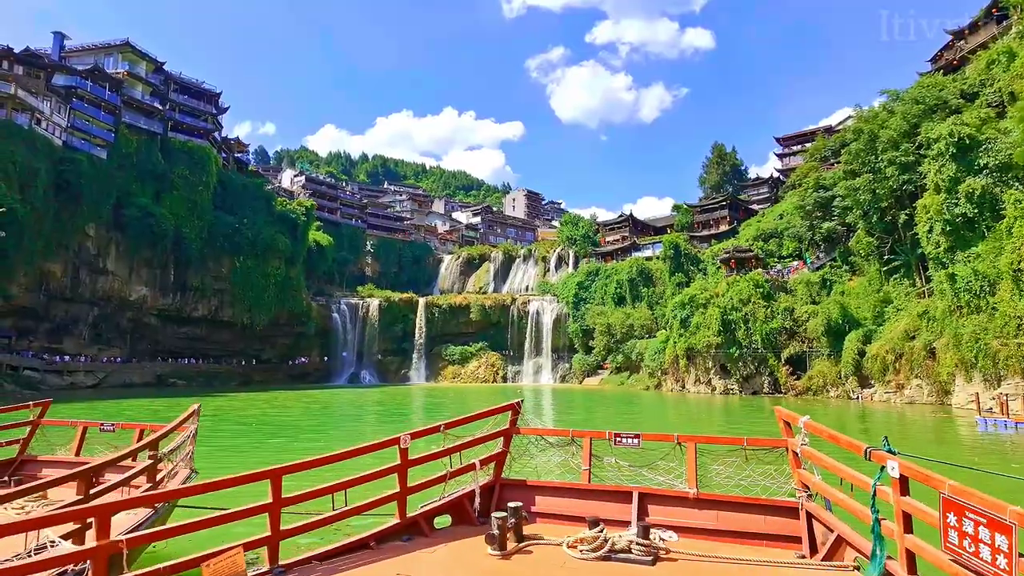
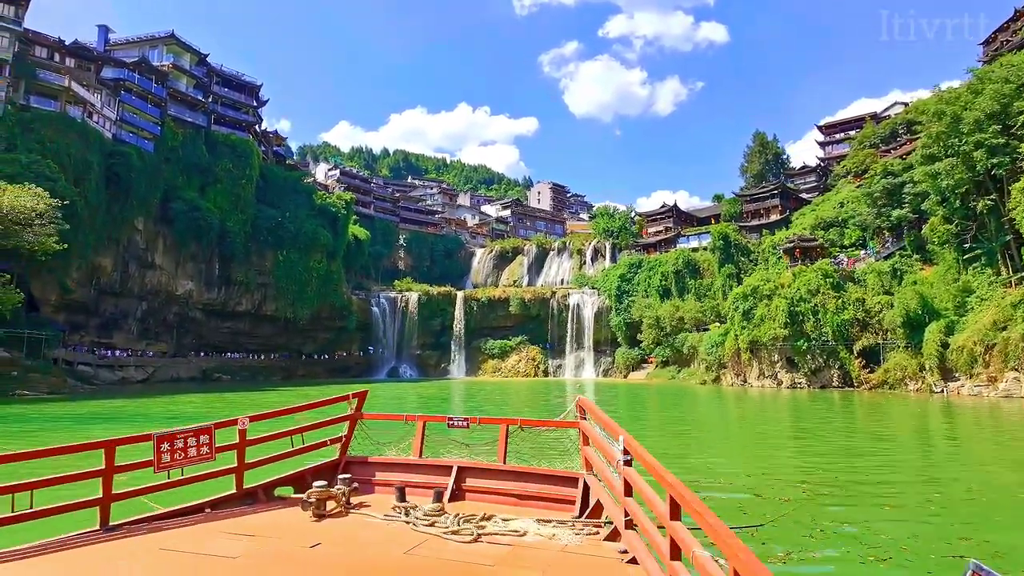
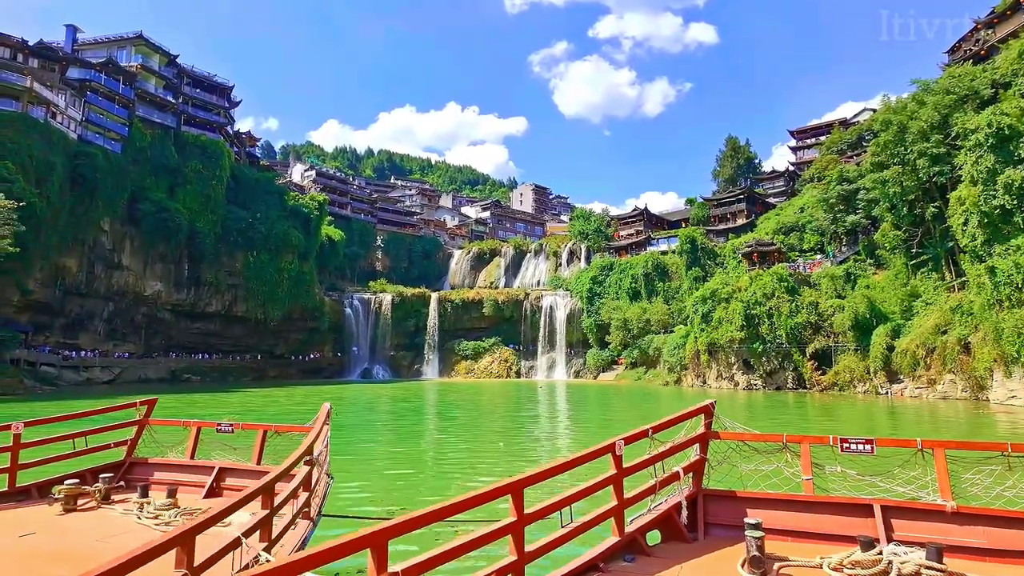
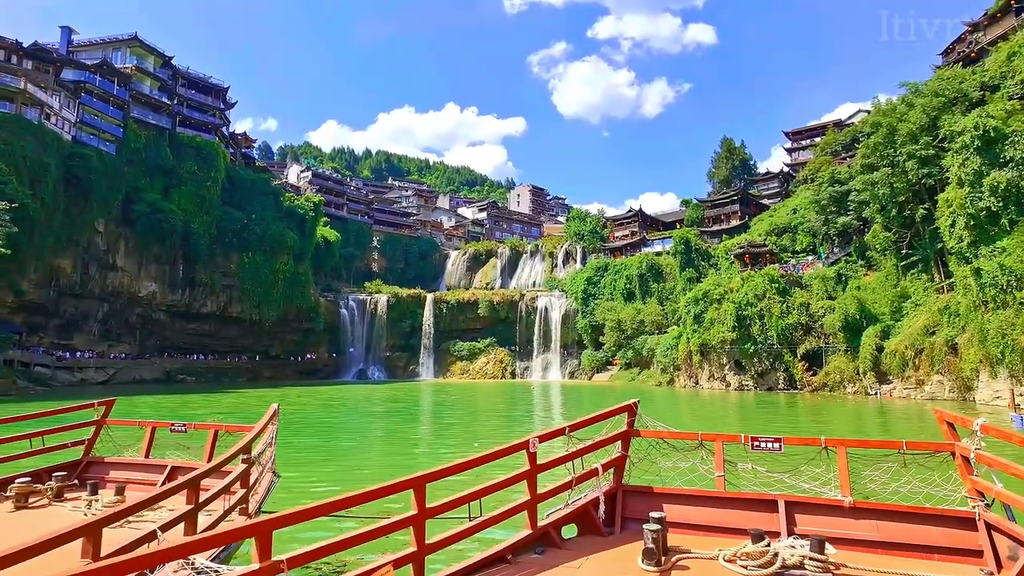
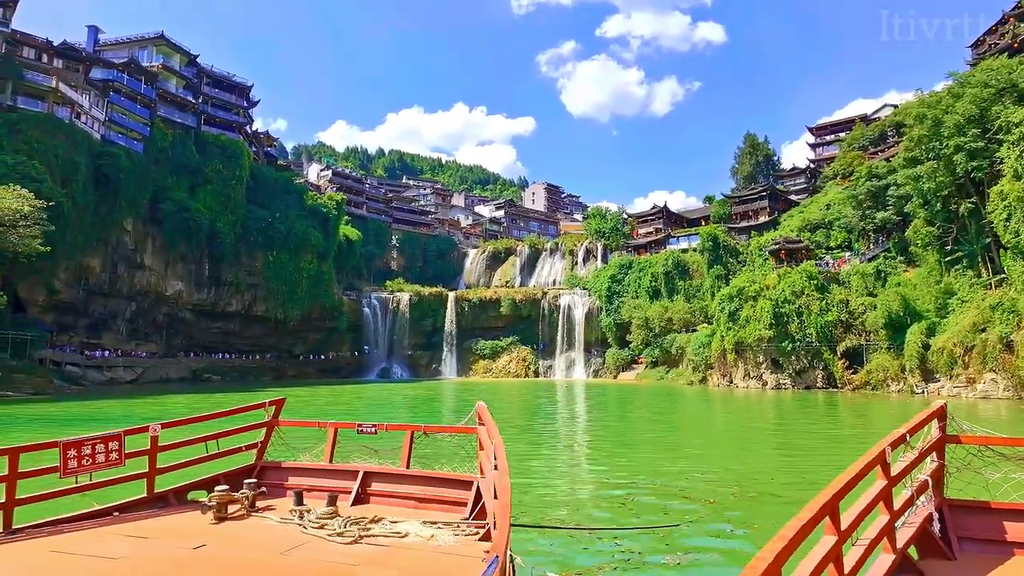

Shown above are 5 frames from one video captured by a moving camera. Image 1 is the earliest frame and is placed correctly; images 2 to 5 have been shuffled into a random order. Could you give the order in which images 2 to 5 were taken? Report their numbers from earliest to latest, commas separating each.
4, 3, 5, 2
